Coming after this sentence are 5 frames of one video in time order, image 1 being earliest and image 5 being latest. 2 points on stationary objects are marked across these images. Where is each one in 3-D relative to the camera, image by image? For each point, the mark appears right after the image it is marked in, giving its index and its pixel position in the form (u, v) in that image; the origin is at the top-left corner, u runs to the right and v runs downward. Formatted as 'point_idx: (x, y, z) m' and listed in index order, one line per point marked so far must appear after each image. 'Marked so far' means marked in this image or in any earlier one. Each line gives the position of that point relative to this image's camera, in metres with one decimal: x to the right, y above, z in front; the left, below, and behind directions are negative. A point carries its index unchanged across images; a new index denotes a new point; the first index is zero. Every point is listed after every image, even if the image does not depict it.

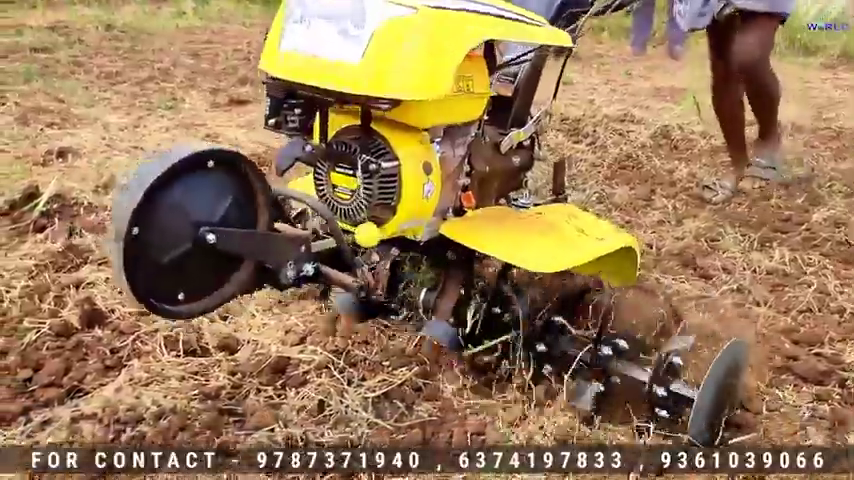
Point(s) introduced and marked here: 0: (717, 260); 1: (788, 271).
0: (+1.2, -0.1, +3.0) m
1: (+1.4, -0.1, +2.9) m
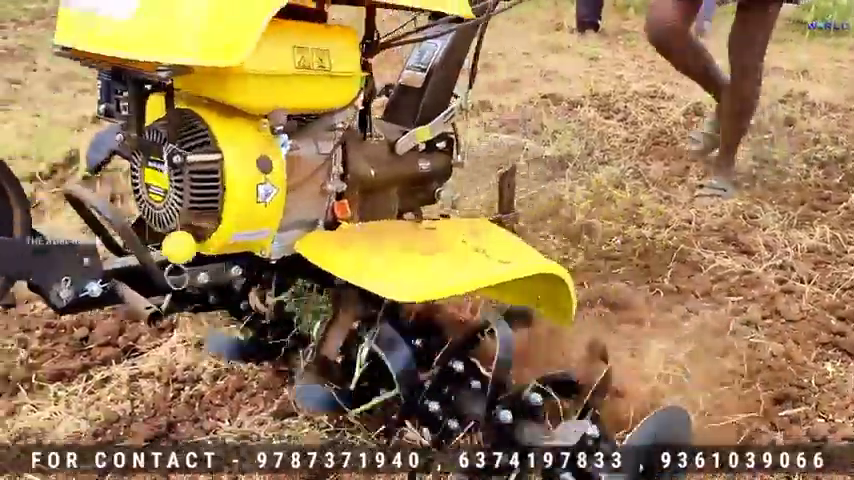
0: (+1.4, 0.0, +3.0) m
1: (+1.6, 0.0, +2.9) m
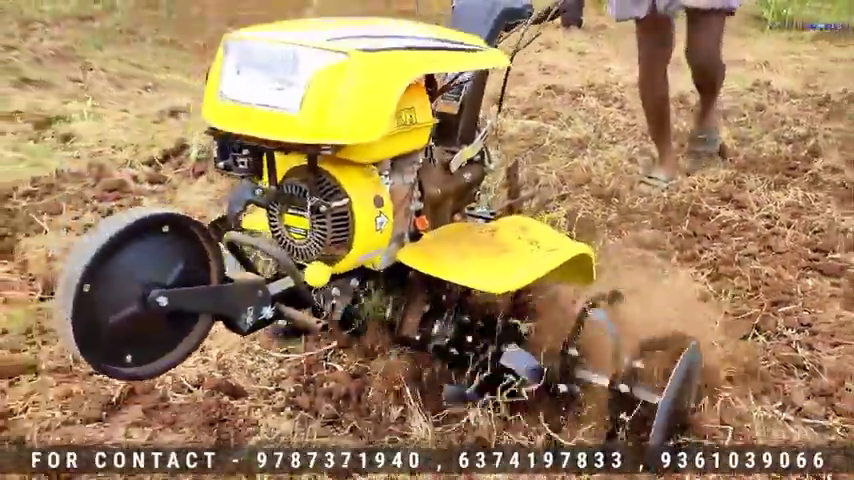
0: (+1.7, +0.2, +3.9) m
1: (+1.9, +0.2, +3.8) m
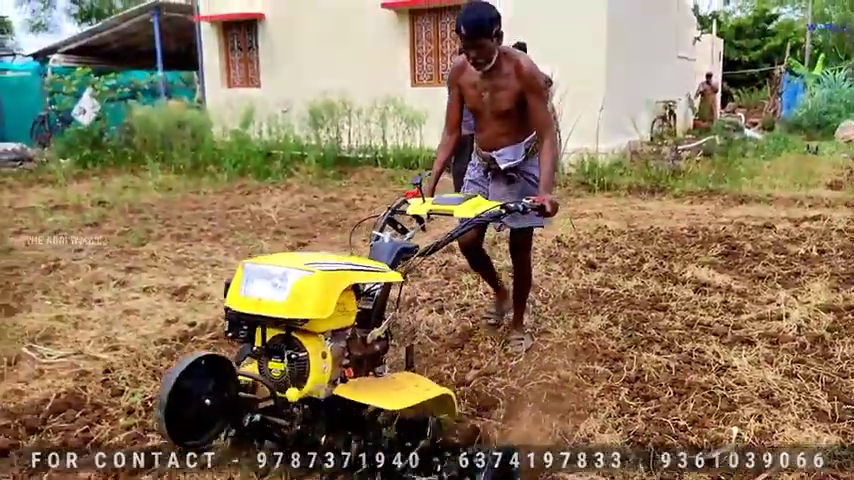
0: (+1.9, -0.4, +7.3) m
1: (+2.1, -0.4, +7.3) m
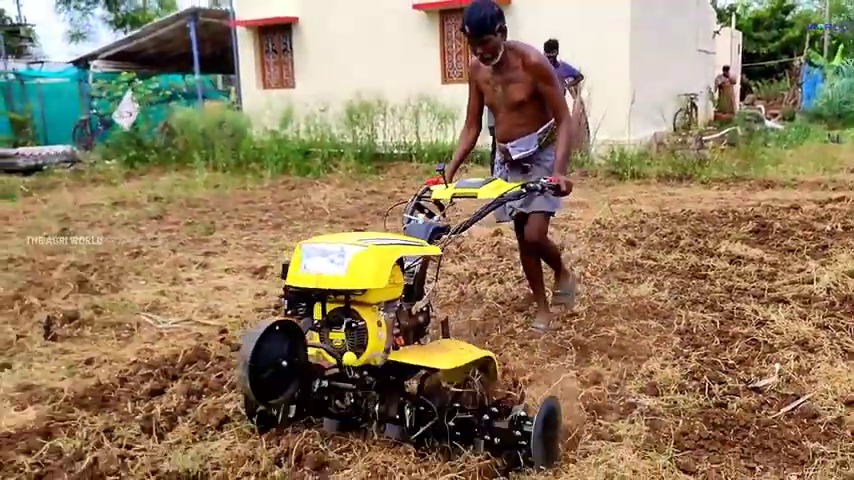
0: (+2.5, -0.2, +8.0) m
1: (+2.7, -0.2, +7.9) m
